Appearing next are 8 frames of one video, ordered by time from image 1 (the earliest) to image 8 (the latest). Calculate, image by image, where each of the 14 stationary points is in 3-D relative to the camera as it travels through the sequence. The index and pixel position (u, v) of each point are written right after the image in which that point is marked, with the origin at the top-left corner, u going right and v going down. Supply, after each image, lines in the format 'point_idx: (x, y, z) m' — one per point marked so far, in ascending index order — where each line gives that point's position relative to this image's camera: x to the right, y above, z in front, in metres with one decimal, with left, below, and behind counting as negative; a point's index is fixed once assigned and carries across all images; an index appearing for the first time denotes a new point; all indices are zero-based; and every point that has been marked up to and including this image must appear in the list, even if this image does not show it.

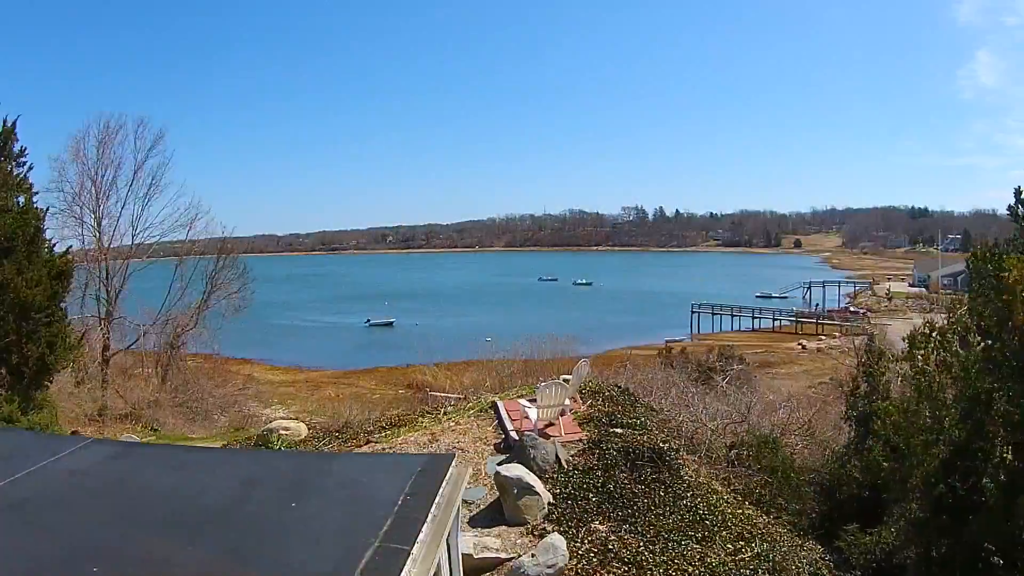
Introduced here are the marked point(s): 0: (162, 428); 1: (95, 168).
0: (-7.3, -3.0, +14.3) m
1: (-10.5, +3.0, +17.4) m
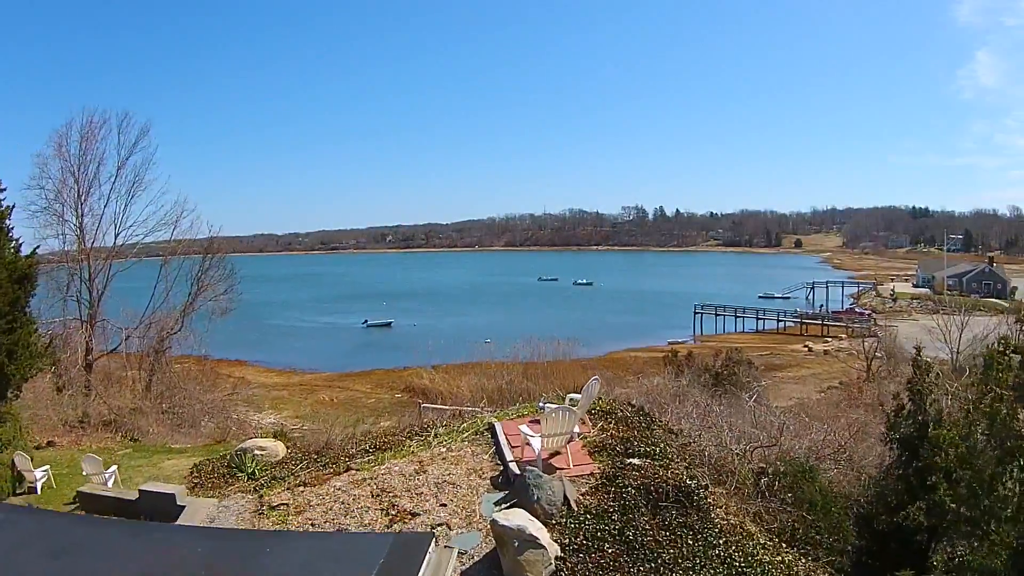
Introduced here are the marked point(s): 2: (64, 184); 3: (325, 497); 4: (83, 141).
0: (-7.3, -3.0, +13.6) m
1: (-10.5, +3.0, +16.7) m
2: (-10.8, +2.5, +16.6) m
3: (-1.5, -1.7, +5.5) m
4: (-10.3, +3.5, +16.6) m
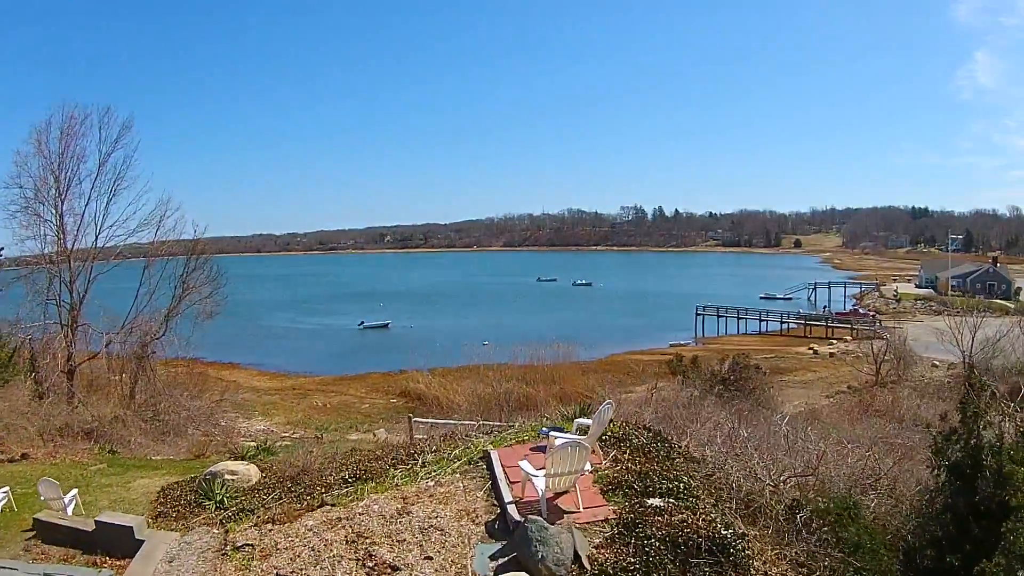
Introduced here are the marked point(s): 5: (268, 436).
0: (-7.3, -3.1, +12.9) m
1: (-10.6, +2.9, +16.1) m
2: (-10.8, +2.4, +16.0) m
3: (-1.5, -1.7, +4.9) m
4: (-10.3, +3.5, +16.0) m
5: (-5.8, -3.6, +16.3) m
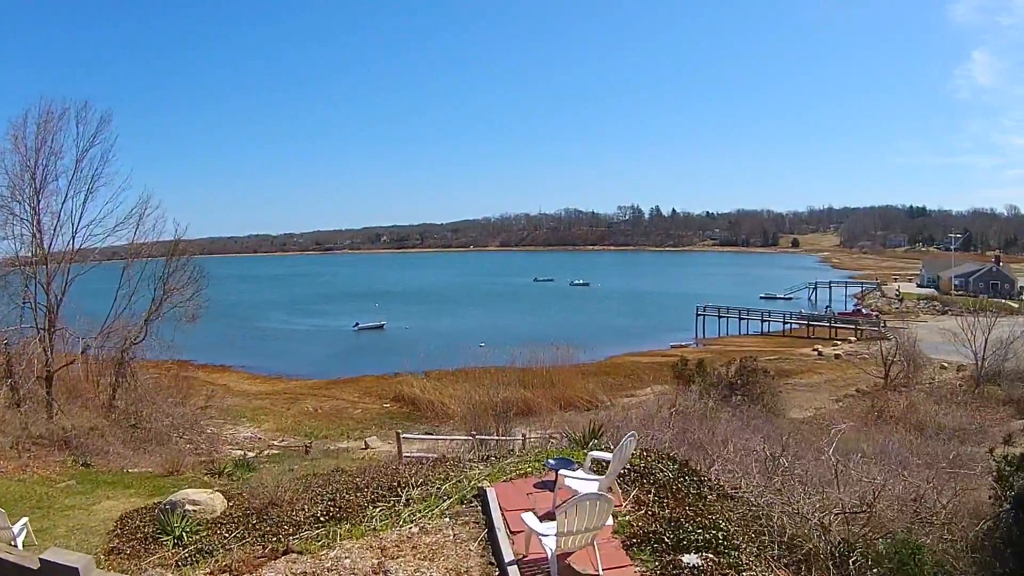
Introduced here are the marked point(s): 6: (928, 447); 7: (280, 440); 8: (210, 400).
0: (-7.4, -3.1, +12.2) m
1: (-10.6, +2.9, +15.3) m
2: (-10.8, +2.4, +15.2) m
3: (-1.5, -1.8, +4.2) m
4: (-10.4, +3.4, +15.2) m
5: (-5.8, -3.6, +15.6) m
6: (+6.4, -2.5, +10.6) m
7: (-5.6, -3.7, +16.6) m
8: (-8.6, -3.2, +19.7) m
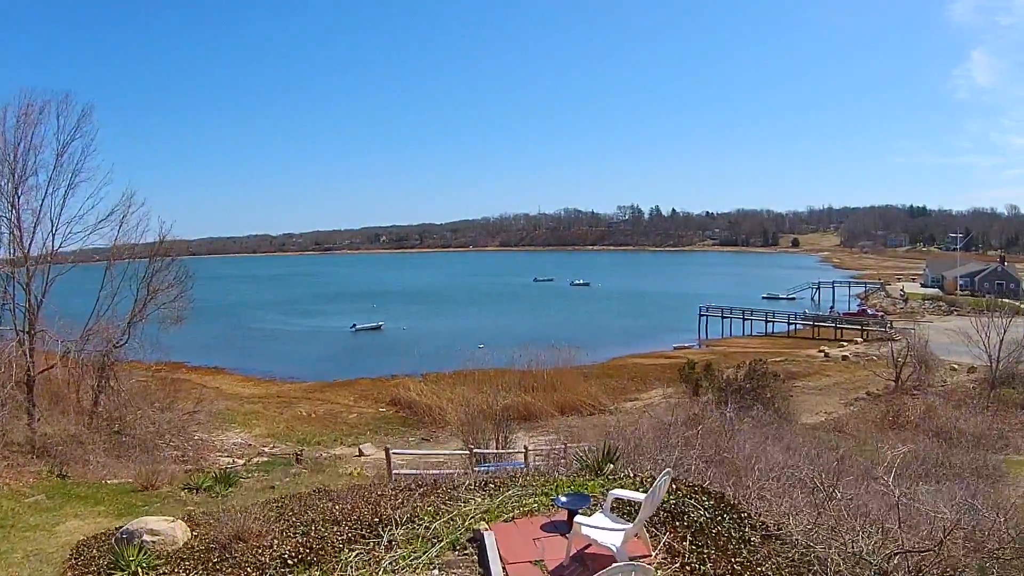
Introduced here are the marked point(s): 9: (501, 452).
0: (-7.4, -3.1, +11.6) m
1: (-10.6, +2.9, +14.7) m
2: (-10.9, +2.4, +14.6) m
3: (-1.5, -1.8, +3.6) m
4: (-10.4, +3.4, +14.6) m
5: (-5.8, -3.6, +15.0) m
6: (+6.4, -2.5, +10.0) m
7: (-5.6, -3.7, +16.0) m
8: (-8.6, -3.2, +19.1) m
9: (-0.2, -2.2, +9.2) m
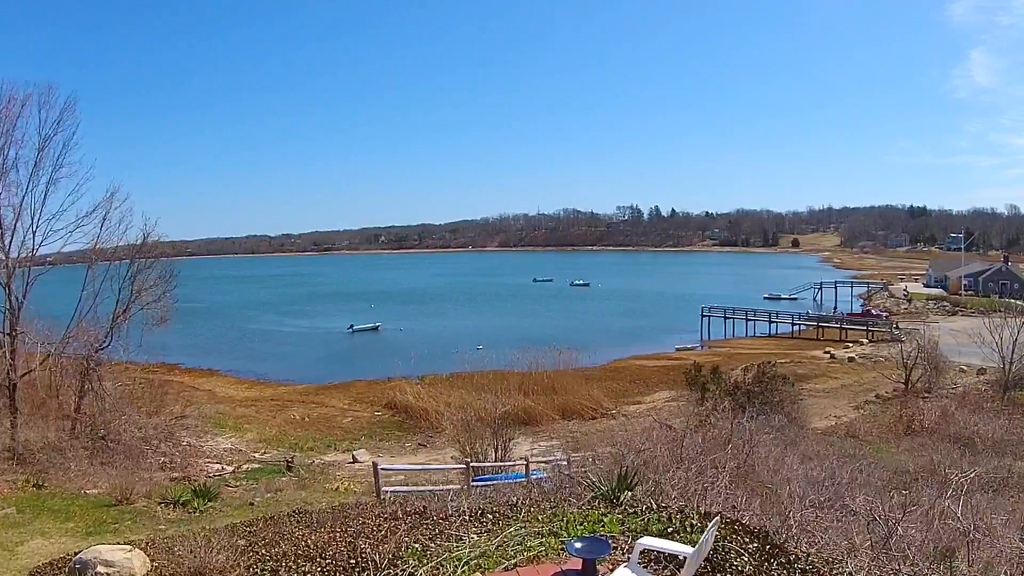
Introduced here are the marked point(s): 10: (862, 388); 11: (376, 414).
0: (-7.4, -3.1, +11.0) m
1: (-10.6, +2.9, +14.2) m
2: (-10.9, +2.4, +14.0) m
3: (-1.5, -1.8, +3.0) m
4: (-10.4, +3.4, +14.0) m
5: (-5.8, -3.6, +14.4) m
6: (+6.4, -2.5, +9.5) m
7: (-5.6, -3.7, +15.4) m
8: (-8.6, -3.2, +18.5) m
9: (-0.2, -2.2, +8.6) m
10: (+10.0, -2.9, +19.8) m
11: (-3.8, -3.5, +19.2) m
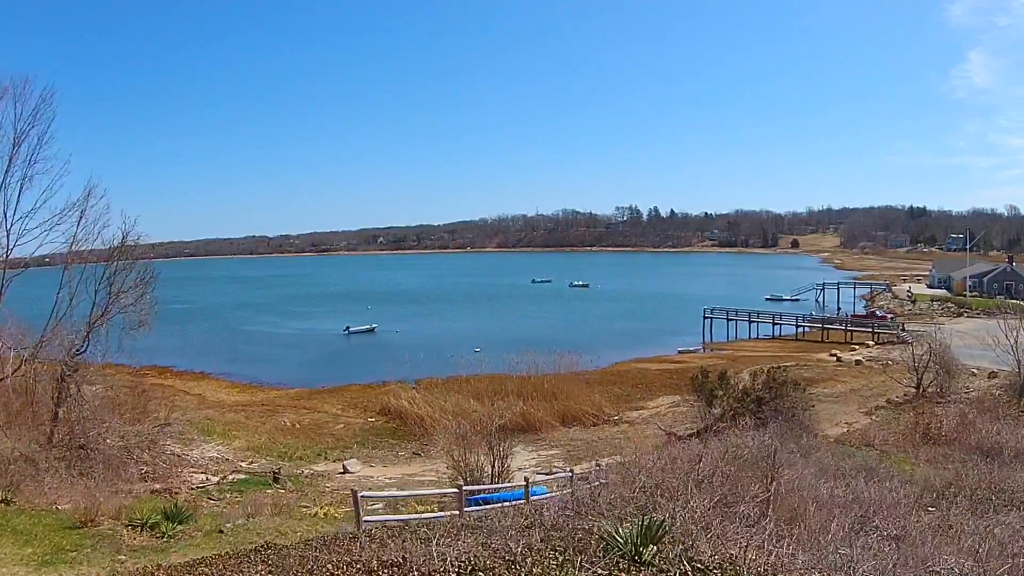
0: (-7.4, -3.1, +10.4) m
1: (-10.7, +2.8, +13.5) m
2: (-10.9, +2.3, +13.4) m
3: (-1.5, -1.8, +2.4) m
4: (-10.5, +3.4, +13.4) m
5: (-5.9, -3.7, +13.8) m
6: (+6.4, -2.5, +8.8) m
7: (-5.6, -3.7, +14.8) m
8: (-8.7, -3.3, +17.9) m
9: (-0.2, -2.3, +8.0) m
10: (+10.0, -2.9, +19.2) m
11: (-3.8, -3.5, +18.6) m
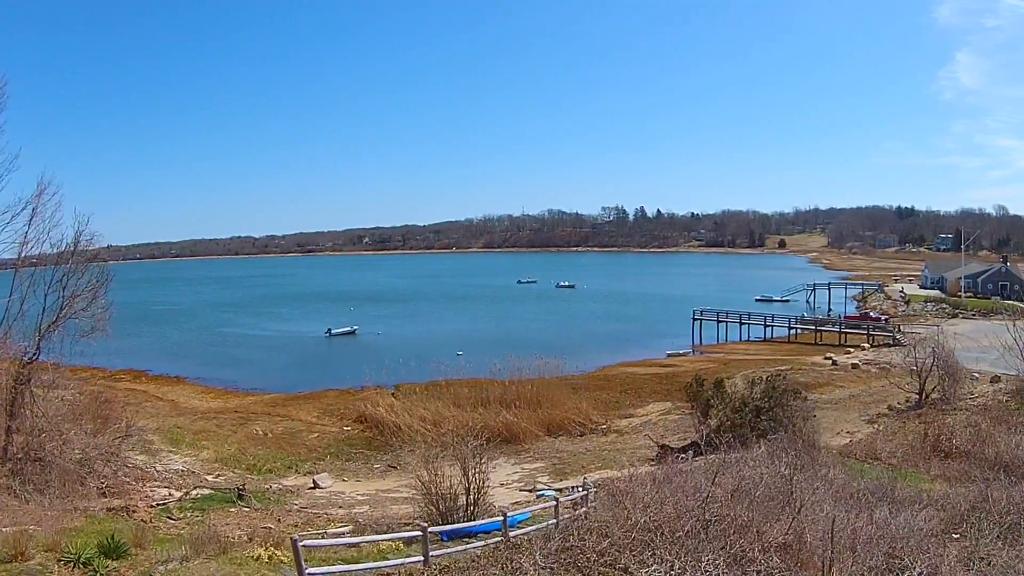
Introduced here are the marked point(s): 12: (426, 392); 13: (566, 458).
0: (-7.6, -3.2, +9.4) m
1: (-11.0, +2.8, +12.4) m
2: (-11.2, +2.3, +12.3) m
3: (-1.6, -1.8, +1.4) m
4: (-10.7, +3.3, +12.3) m
5: (-6.2, -3.7, +12.8) m
6: (+6.1, -2.5, +8.0) m
7: (-5.9, -3.8, +13.8) m
8: (-9.0, -3.3, +16.8) m
9: (-0.4, -2.3, +7.1) m
10: (+9.6, -3.0, +18.4) m
11: (-4.2, -3.6, +17.6) m
12: (-2.3, -2.9, +19.3) m
13: (+1.1, -3.2, +13.2) m
